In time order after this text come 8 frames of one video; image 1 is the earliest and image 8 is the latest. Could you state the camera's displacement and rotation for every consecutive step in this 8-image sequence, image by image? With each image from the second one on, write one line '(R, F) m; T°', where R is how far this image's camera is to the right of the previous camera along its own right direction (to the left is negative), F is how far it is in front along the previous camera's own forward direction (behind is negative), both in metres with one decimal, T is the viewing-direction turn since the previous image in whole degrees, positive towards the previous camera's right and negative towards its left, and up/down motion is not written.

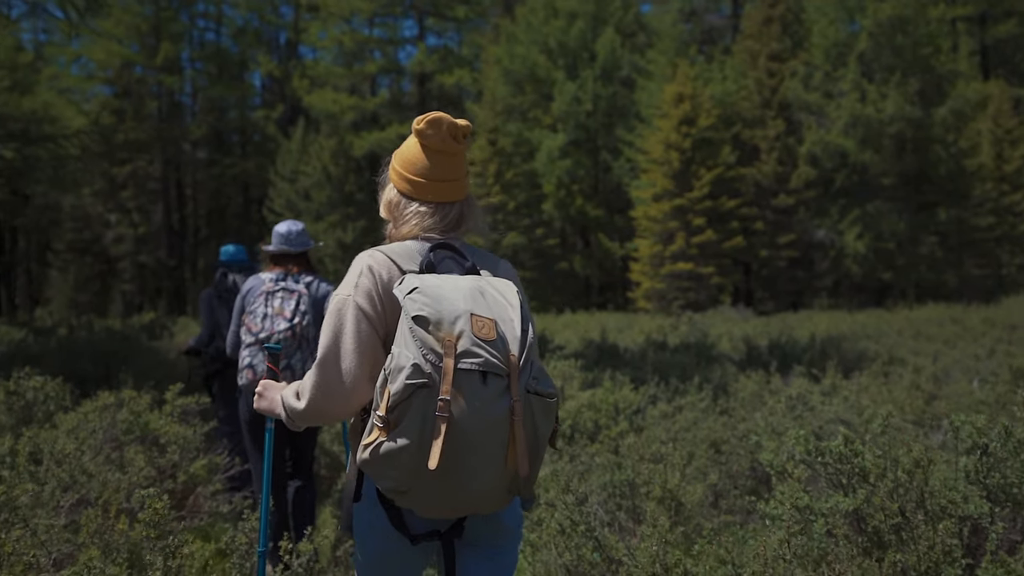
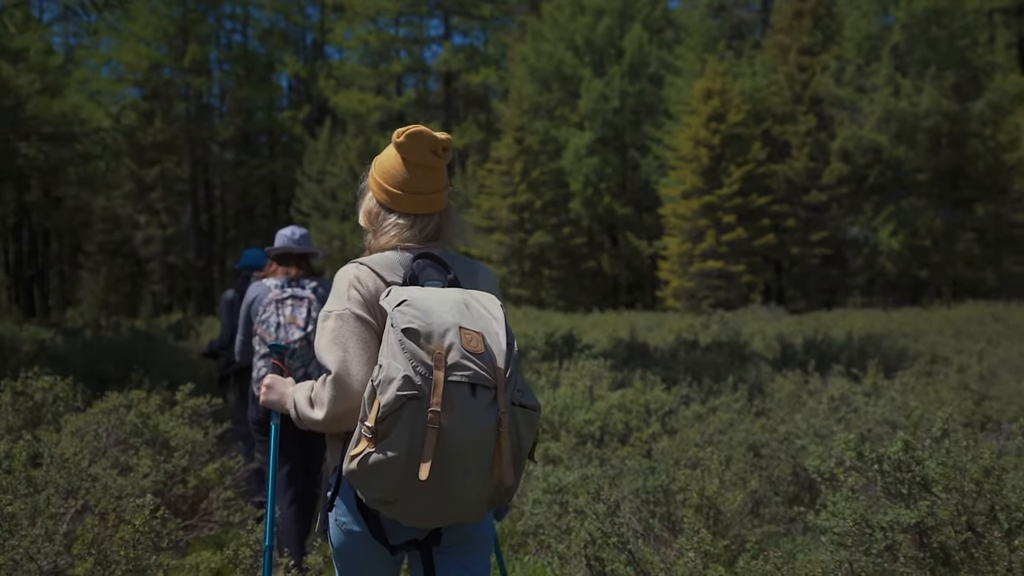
(0.0, +0.2) m; -2°
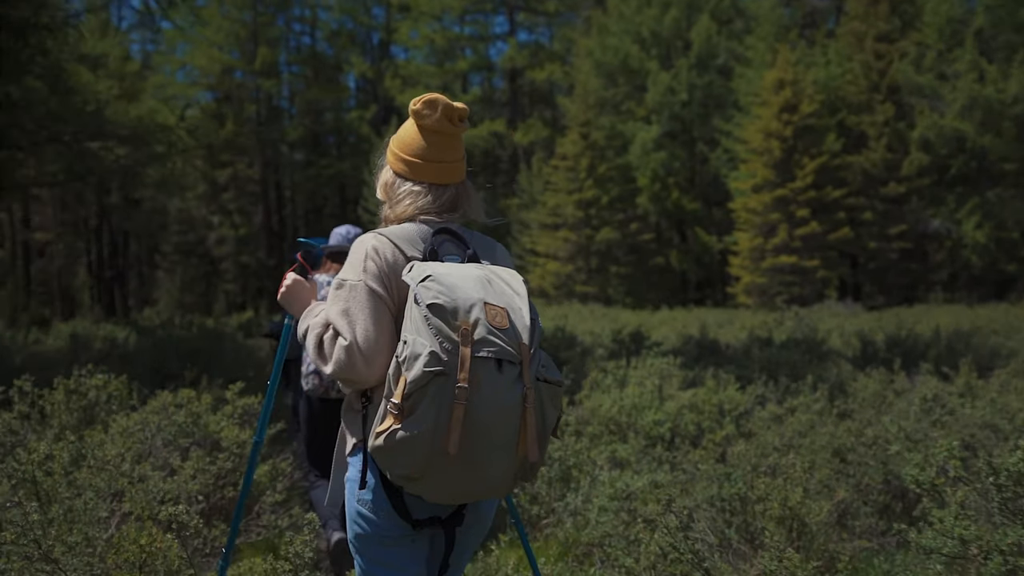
(0.0, +0.2) m; -4°
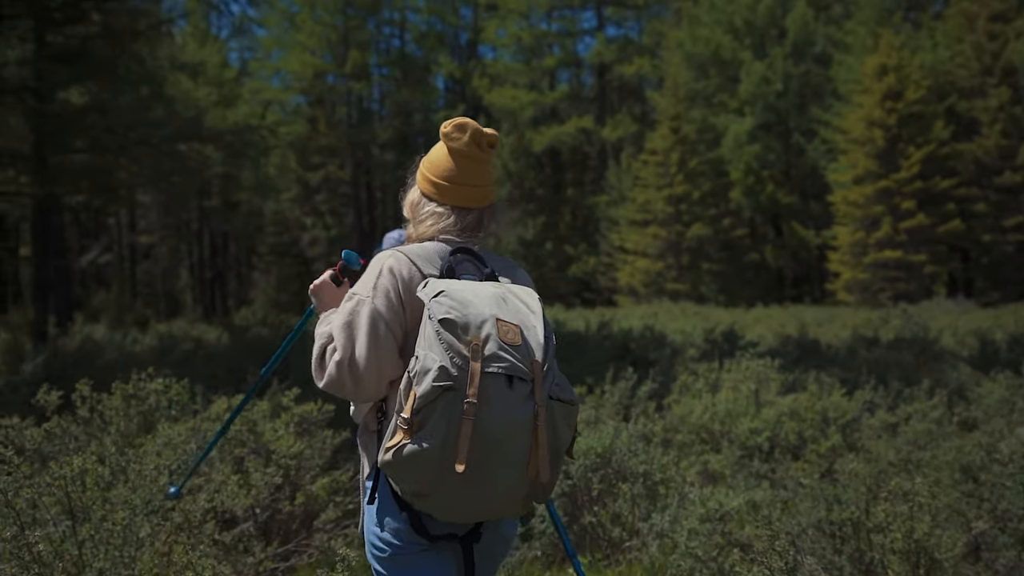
(0.0, +0.3) m; -6°
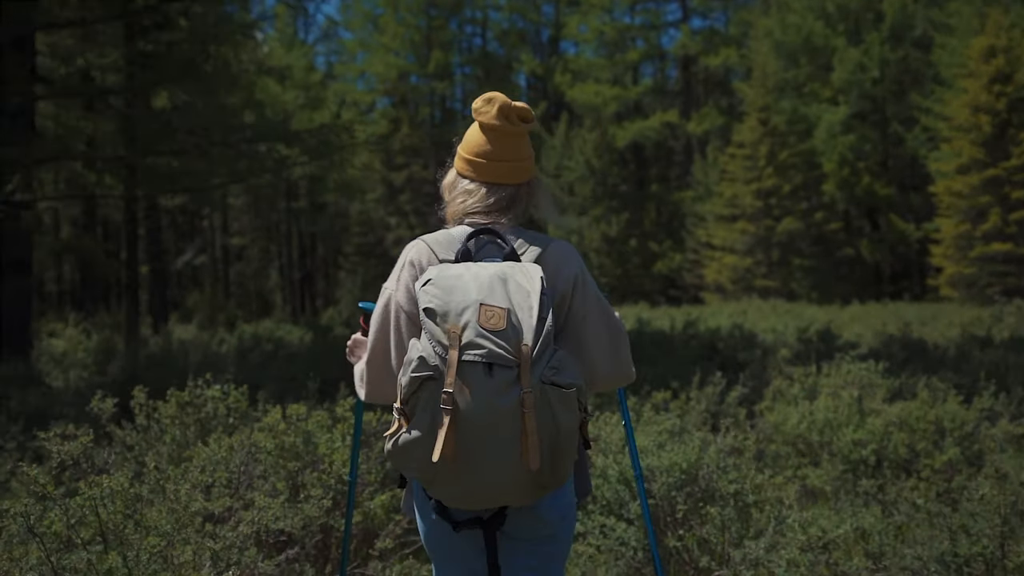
(0.0, +0.3) m; -6°
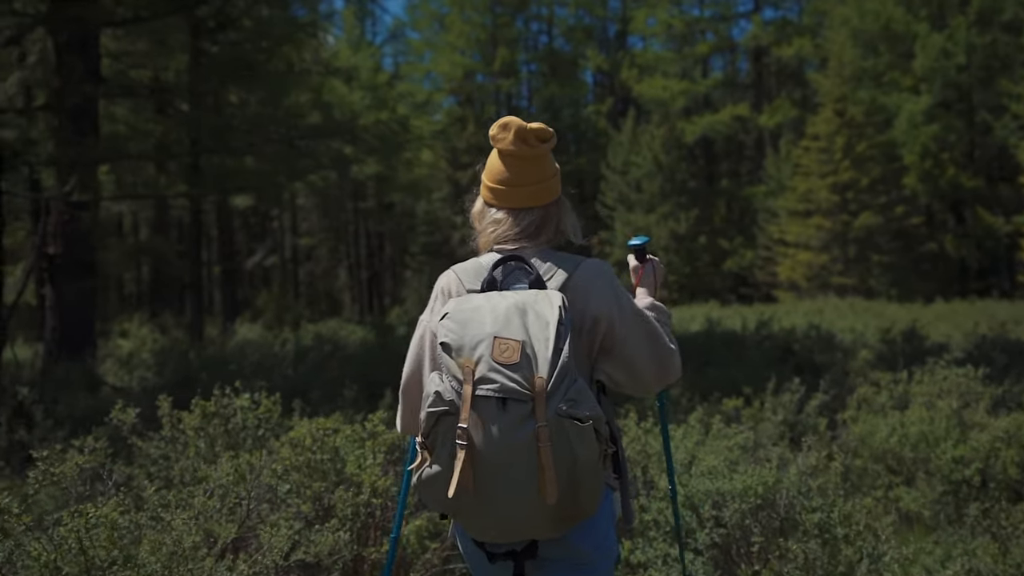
(+0.1, +0.3) m; -4°
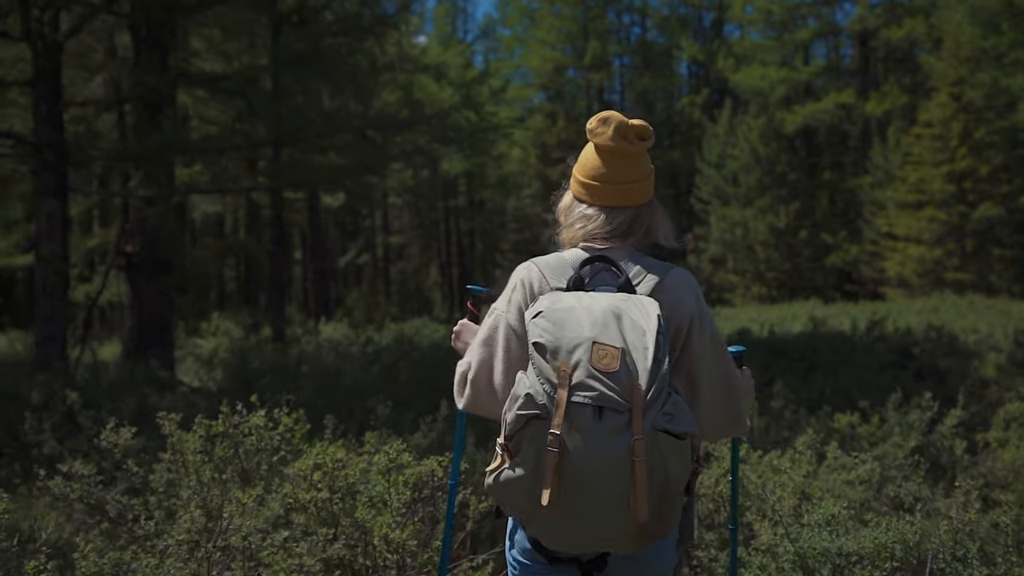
(+0.1, +0.6) m; -6°
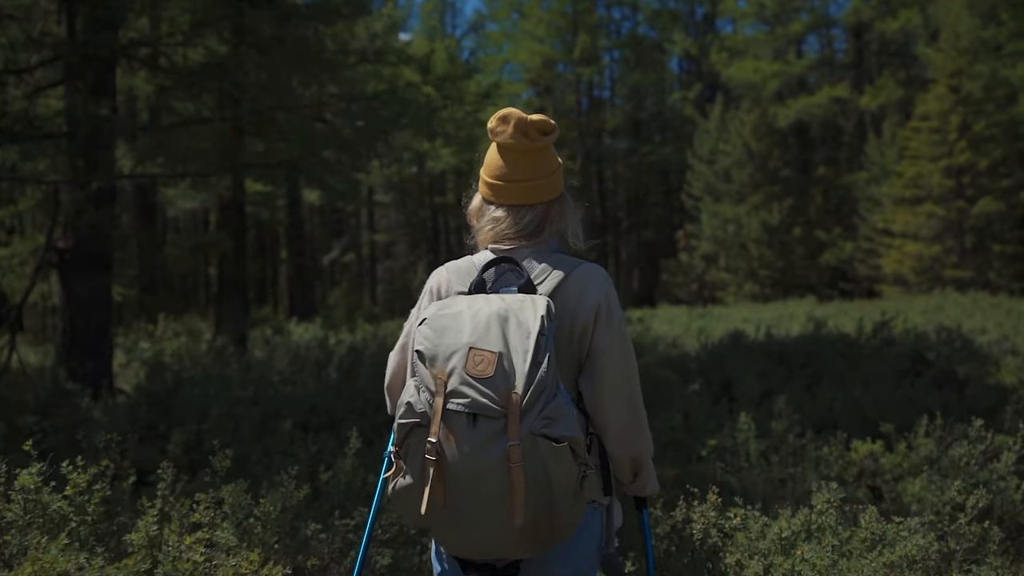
(+0.2, +0.8) m; 0°
